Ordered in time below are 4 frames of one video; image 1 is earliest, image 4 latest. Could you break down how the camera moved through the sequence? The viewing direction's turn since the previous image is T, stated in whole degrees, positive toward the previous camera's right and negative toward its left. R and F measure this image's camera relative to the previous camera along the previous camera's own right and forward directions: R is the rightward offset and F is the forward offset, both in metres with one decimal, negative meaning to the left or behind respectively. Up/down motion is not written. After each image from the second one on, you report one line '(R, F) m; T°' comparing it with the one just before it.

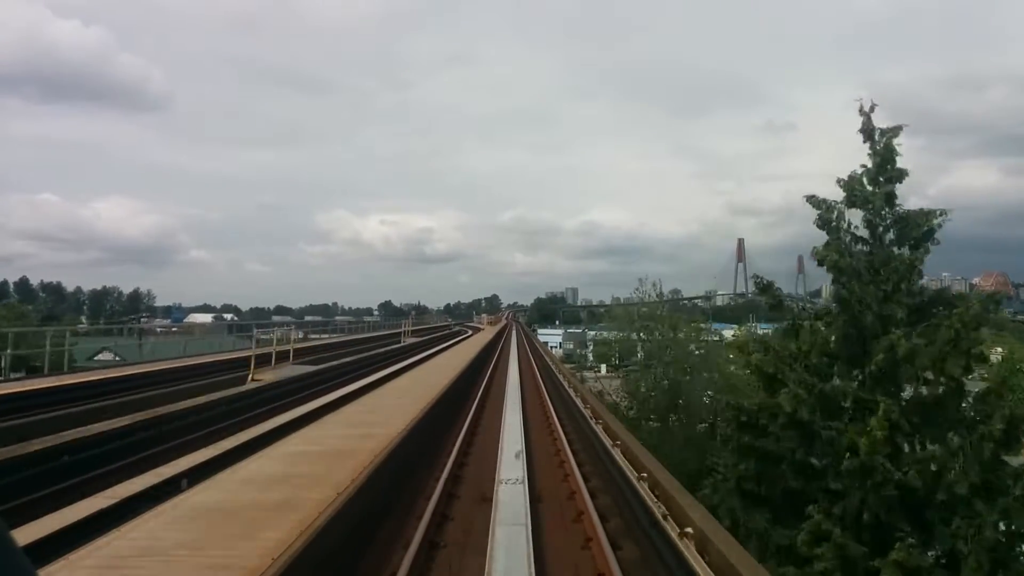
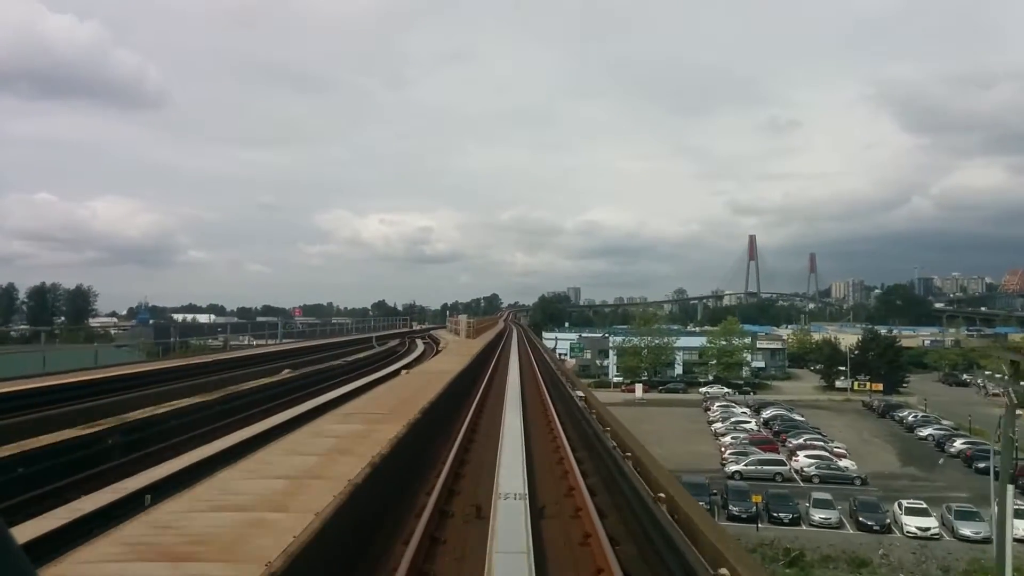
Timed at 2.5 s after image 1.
(0.0, +1.3) m; 0°
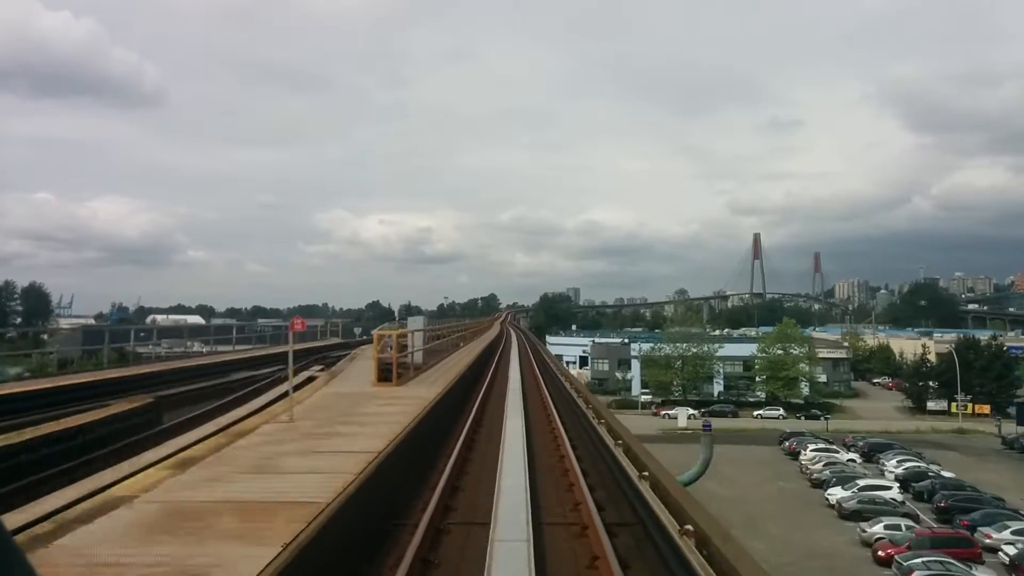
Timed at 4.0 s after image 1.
(0.0, +0.8) m; 0°
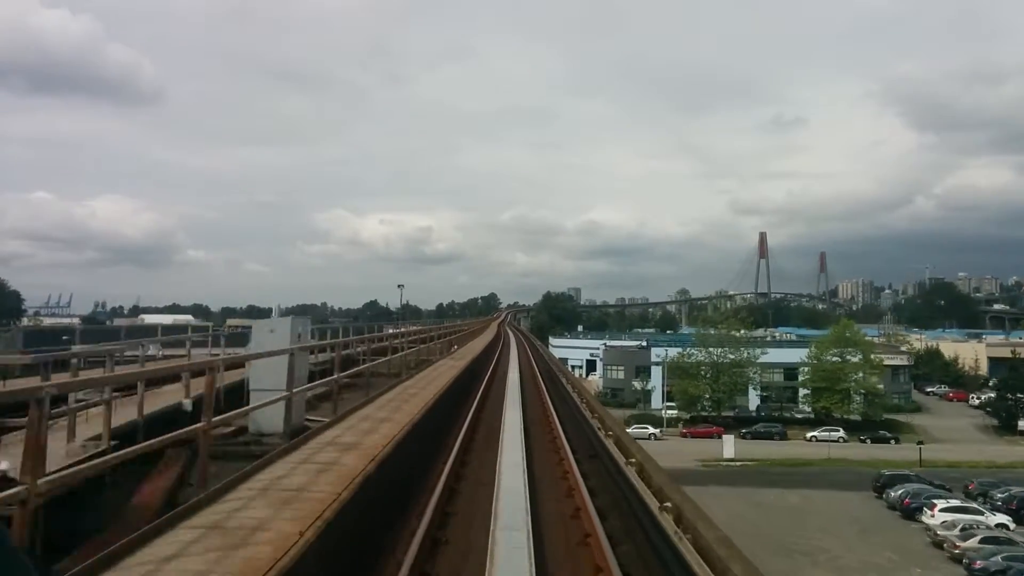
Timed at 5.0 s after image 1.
(0.0, +0.5) m; 0°
